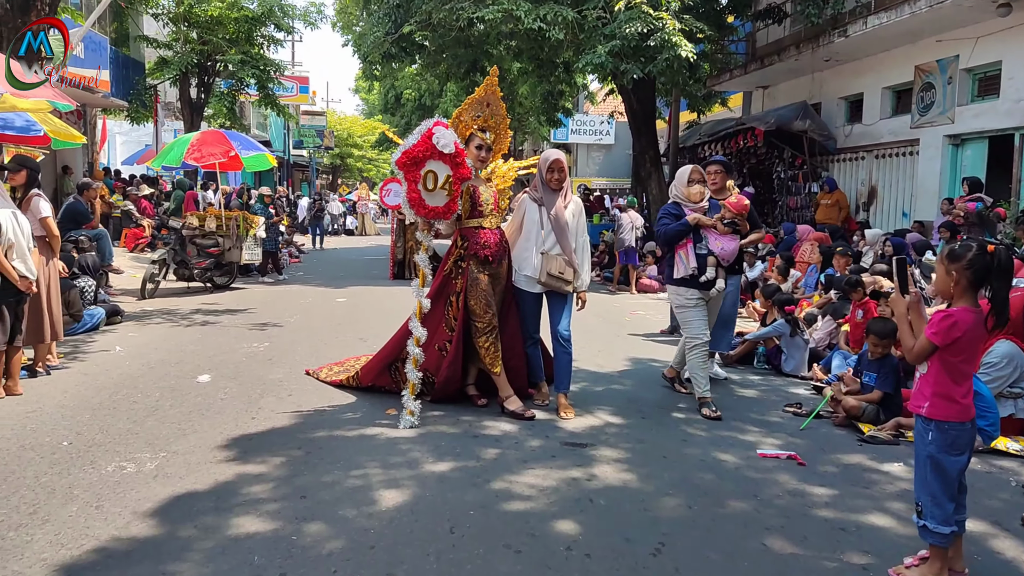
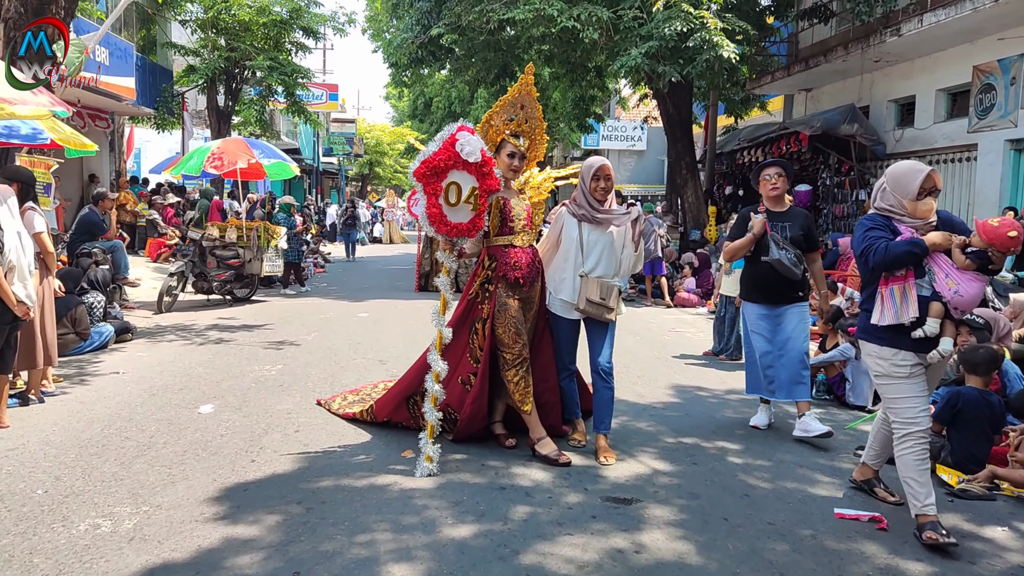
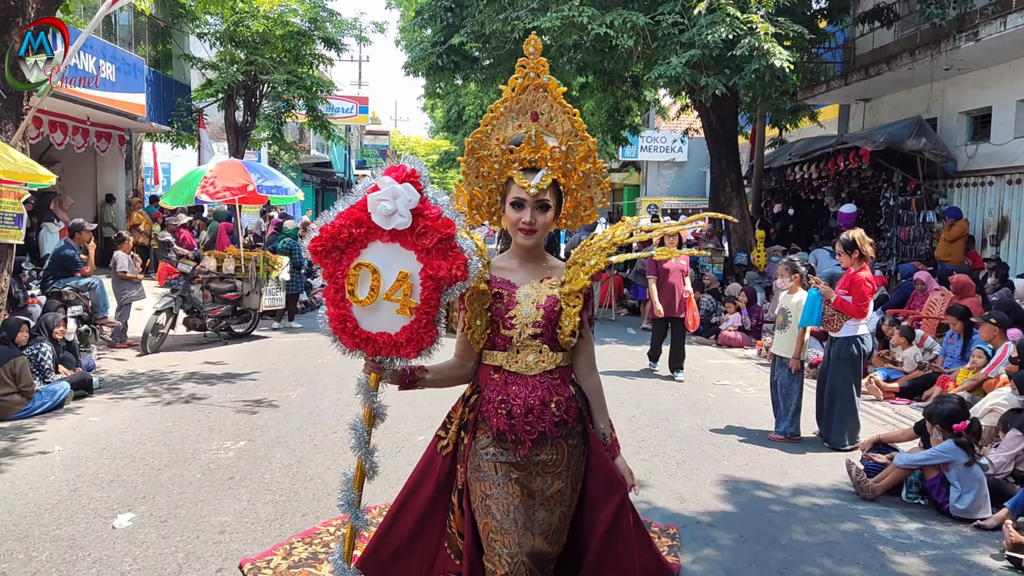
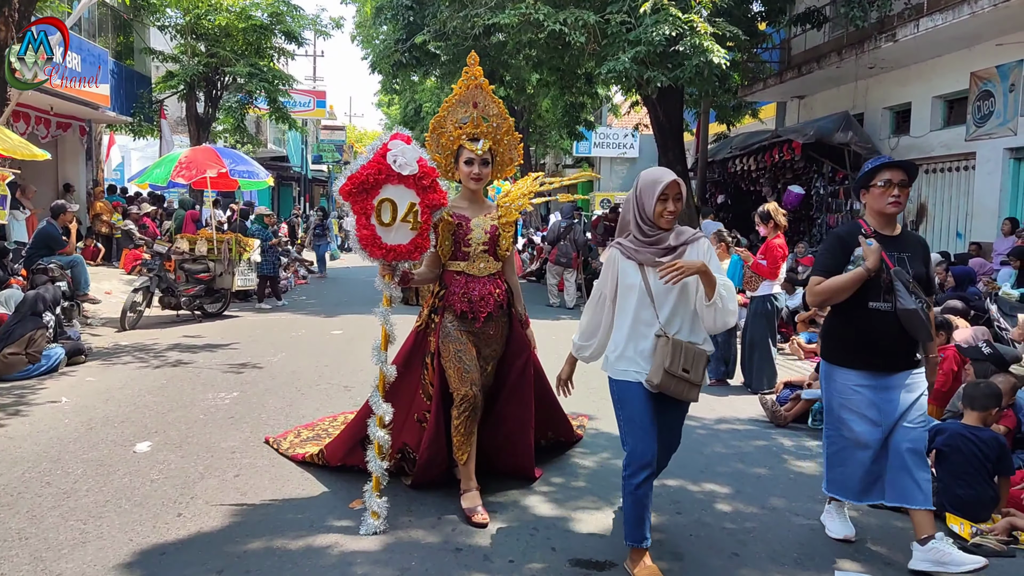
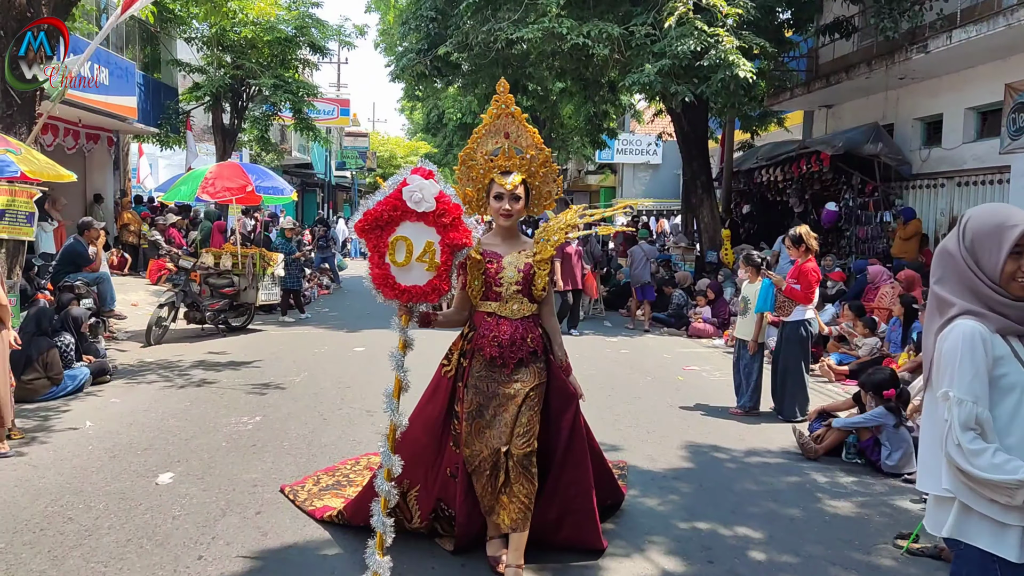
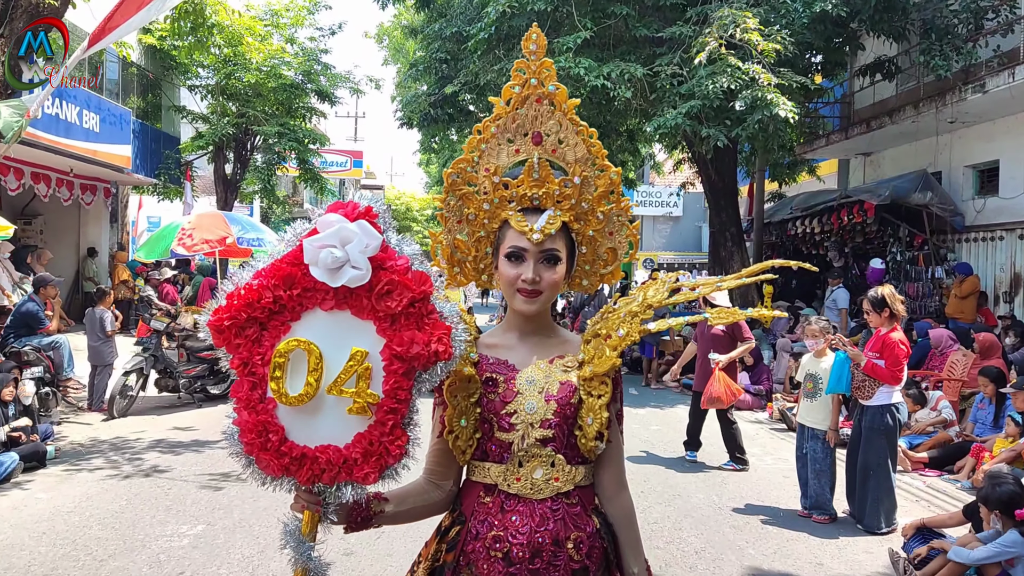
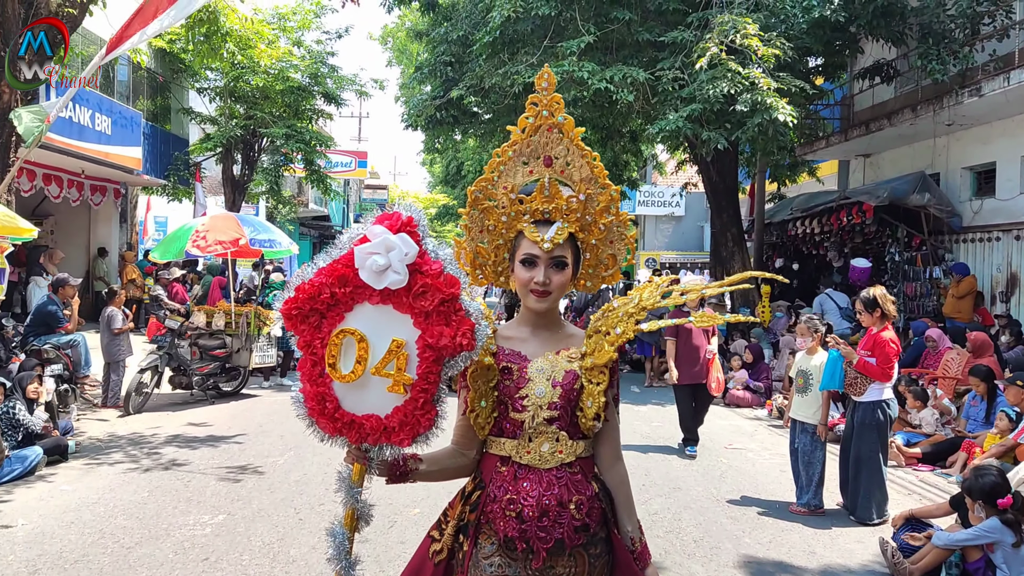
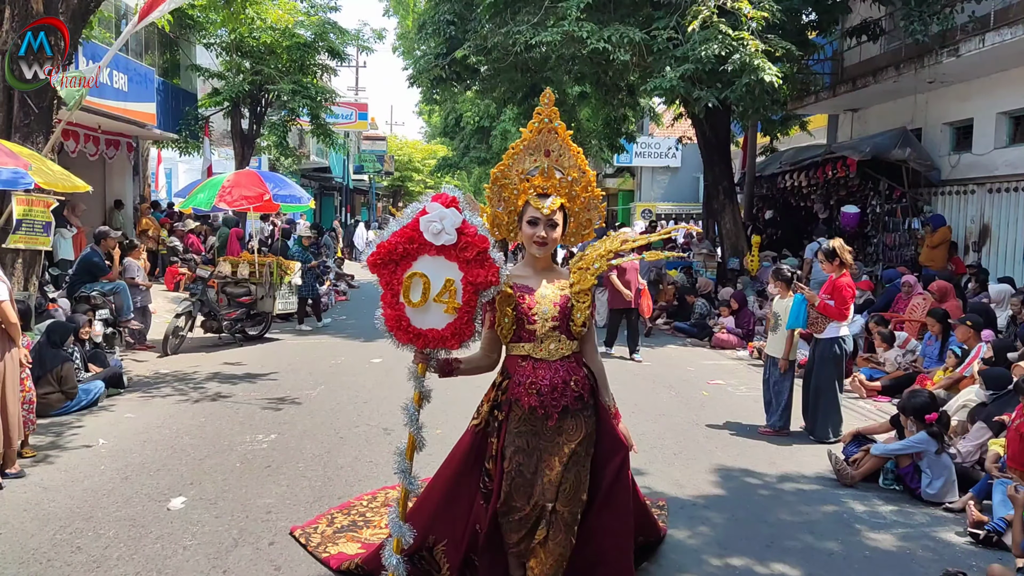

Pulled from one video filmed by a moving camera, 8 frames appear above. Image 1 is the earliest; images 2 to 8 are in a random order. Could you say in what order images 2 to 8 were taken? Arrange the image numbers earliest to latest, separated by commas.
2, 4, 5, 8, 3, 7, 6
